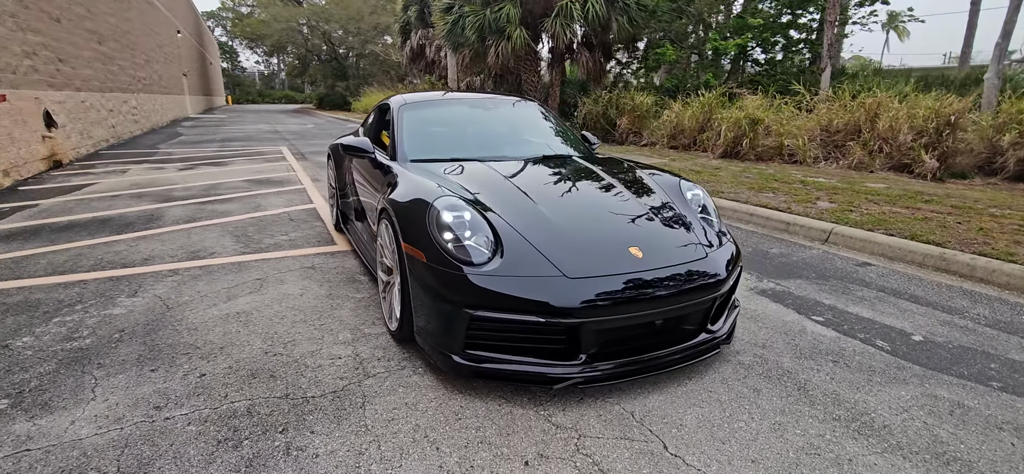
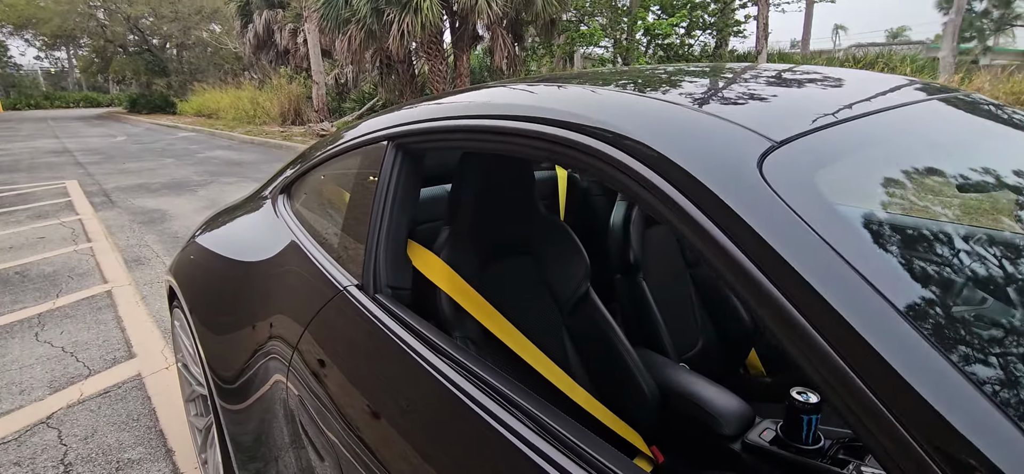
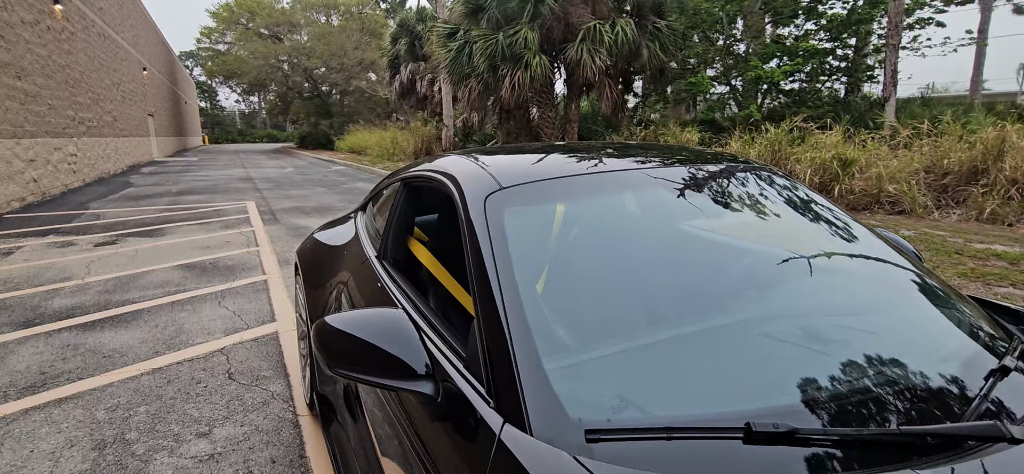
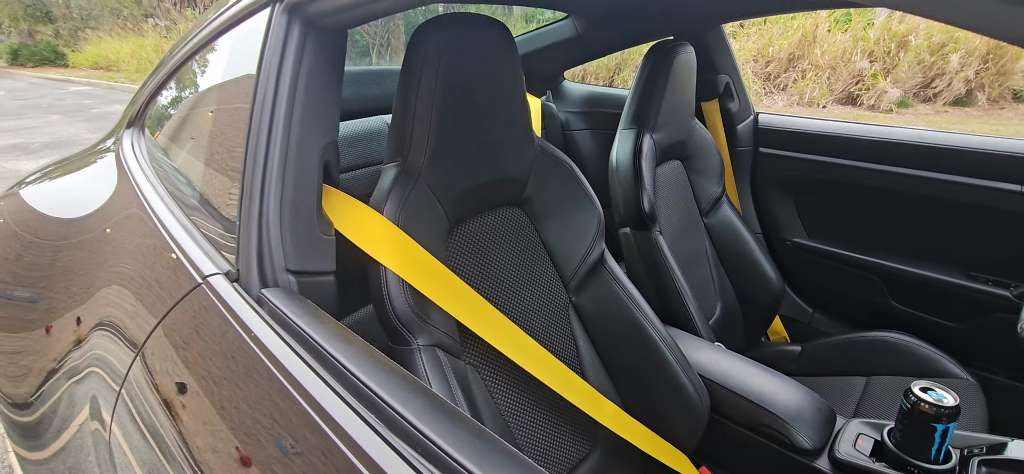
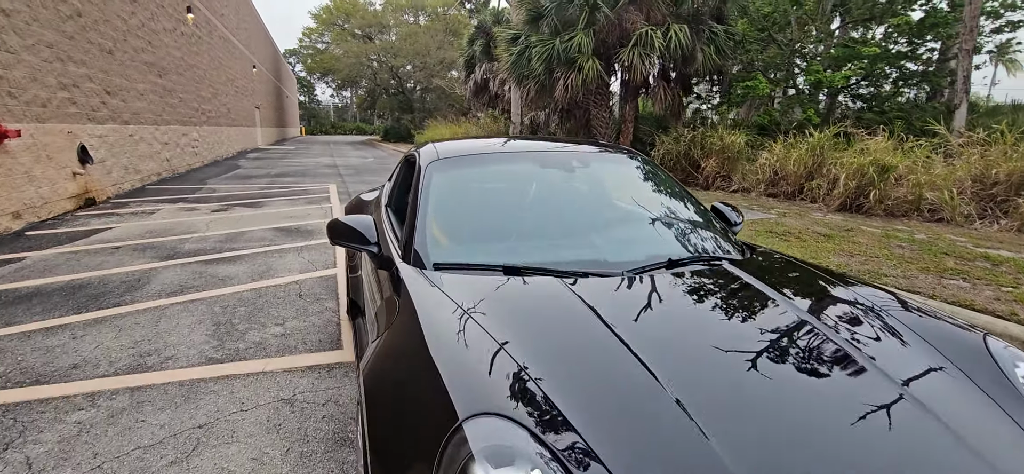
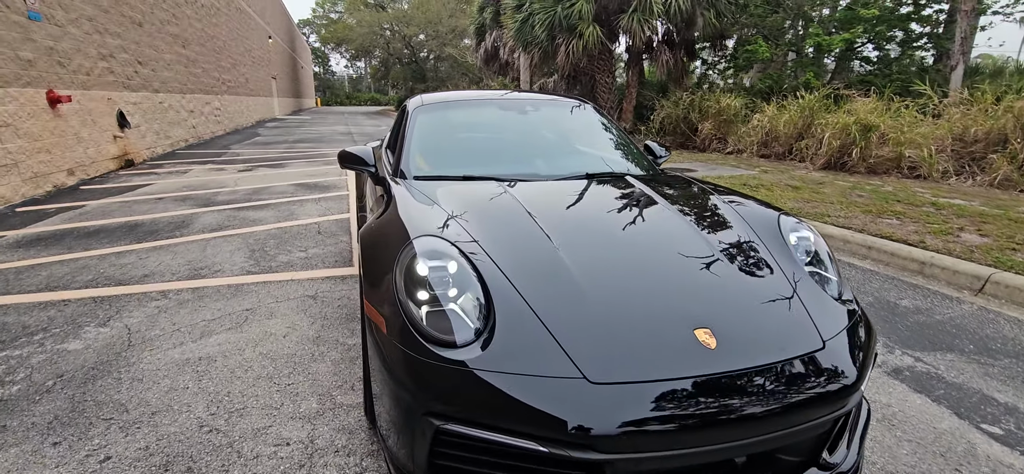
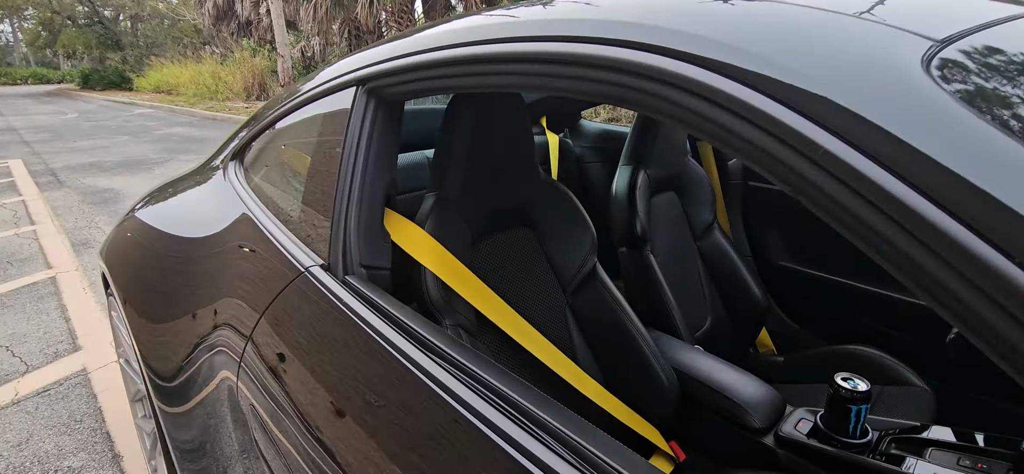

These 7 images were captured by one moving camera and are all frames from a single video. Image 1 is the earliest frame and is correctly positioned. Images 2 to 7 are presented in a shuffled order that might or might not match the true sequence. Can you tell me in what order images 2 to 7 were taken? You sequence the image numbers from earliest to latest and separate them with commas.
6, 5, 3, 2, 7, 4
